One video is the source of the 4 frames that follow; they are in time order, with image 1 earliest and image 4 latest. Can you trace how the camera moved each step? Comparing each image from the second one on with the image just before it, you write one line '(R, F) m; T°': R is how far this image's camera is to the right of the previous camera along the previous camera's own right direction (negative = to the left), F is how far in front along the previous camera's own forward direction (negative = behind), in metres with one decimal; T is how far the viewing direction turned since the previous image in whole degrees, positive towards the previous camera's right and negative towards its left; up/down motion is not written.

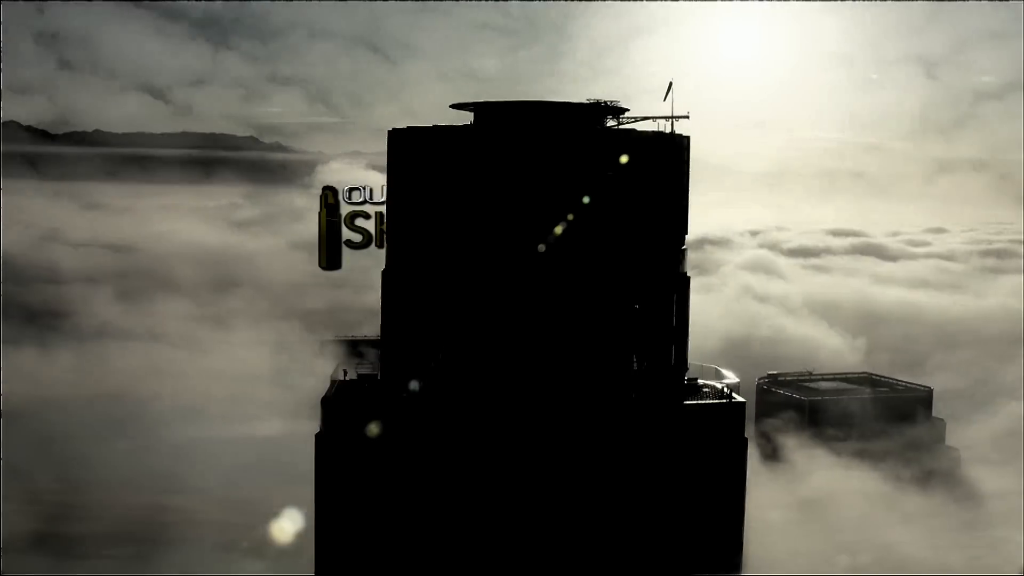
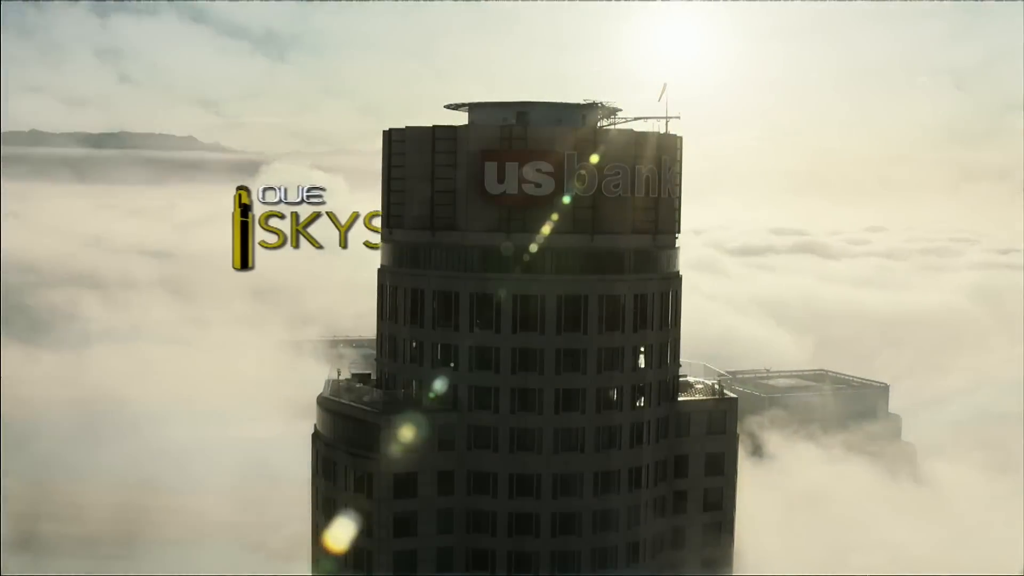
(+1.3, -0.3) m; -1°
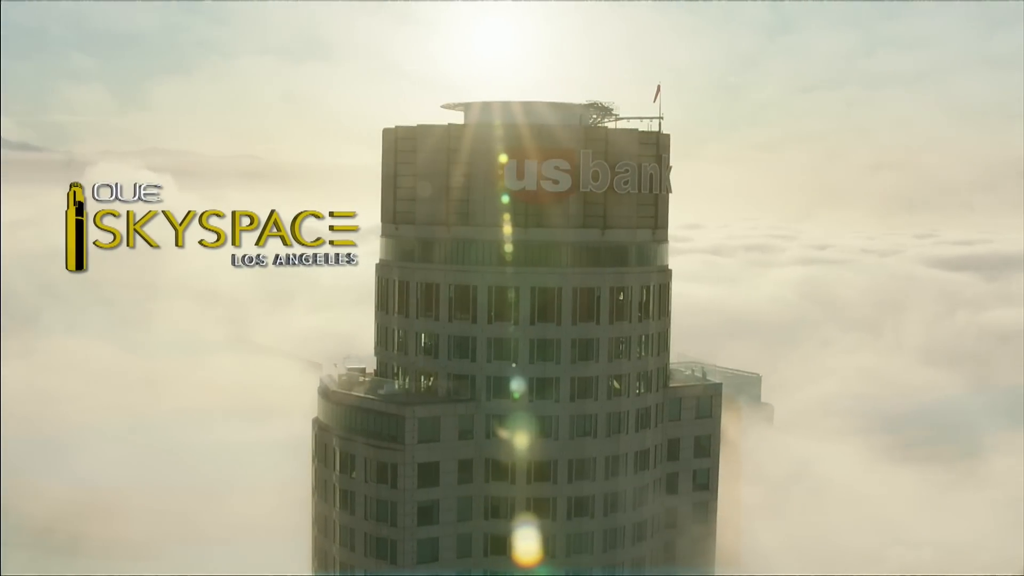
(-4.2, -1.4) m; +4°
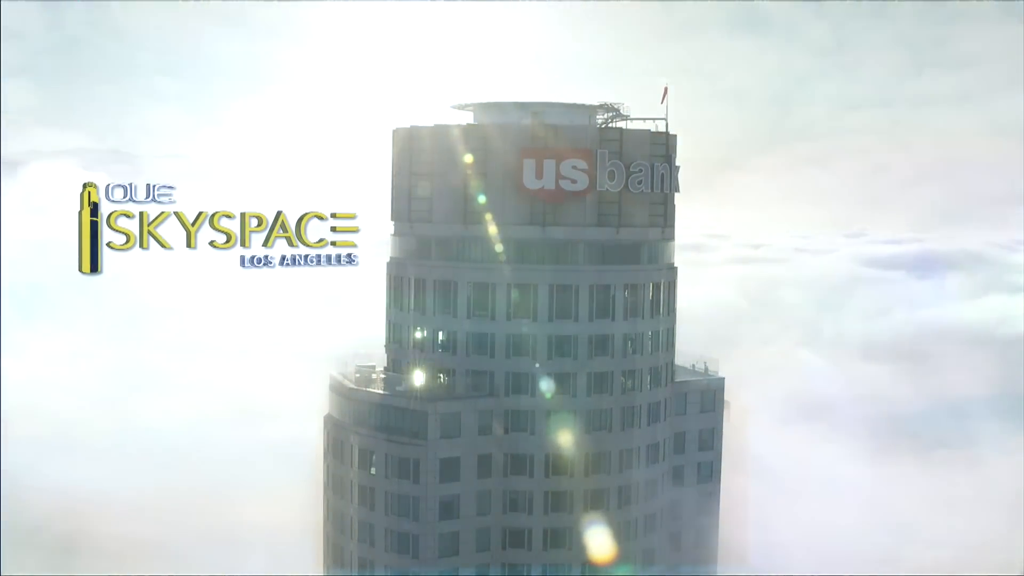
(-1.3, -0.7) m; +1°
